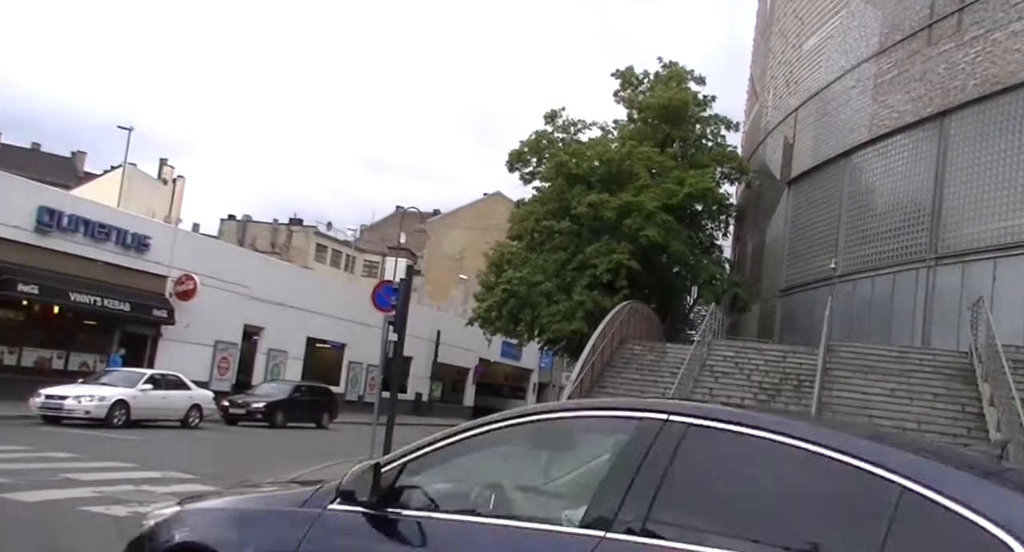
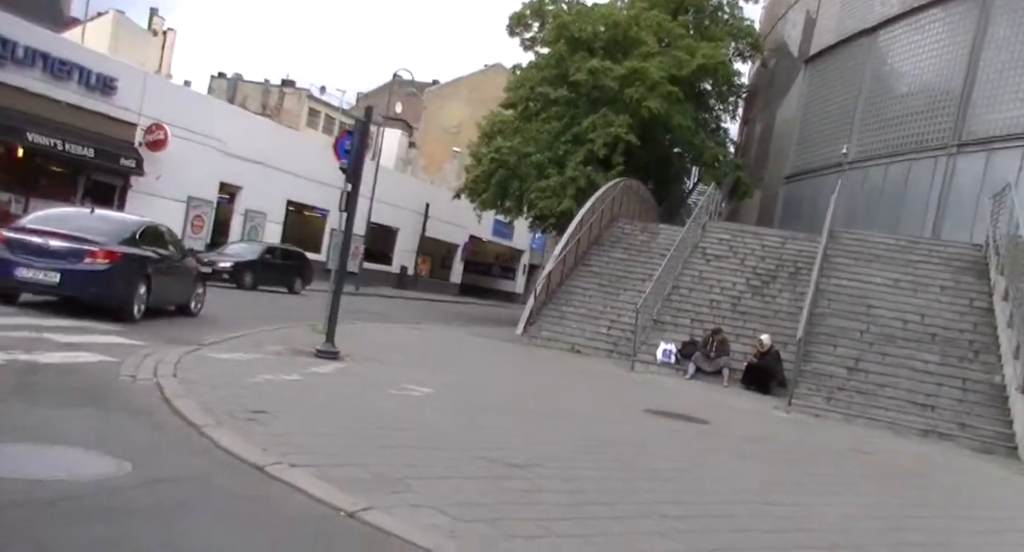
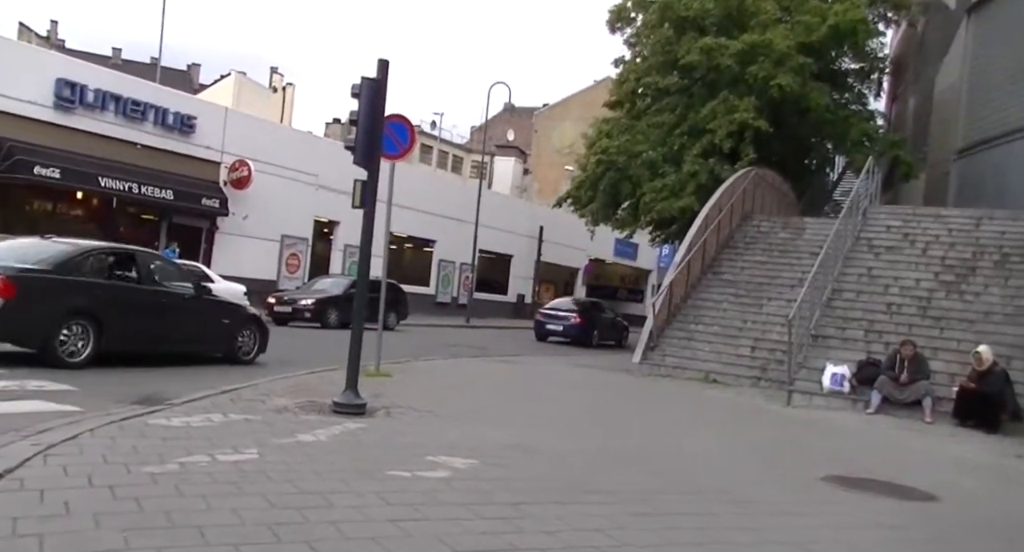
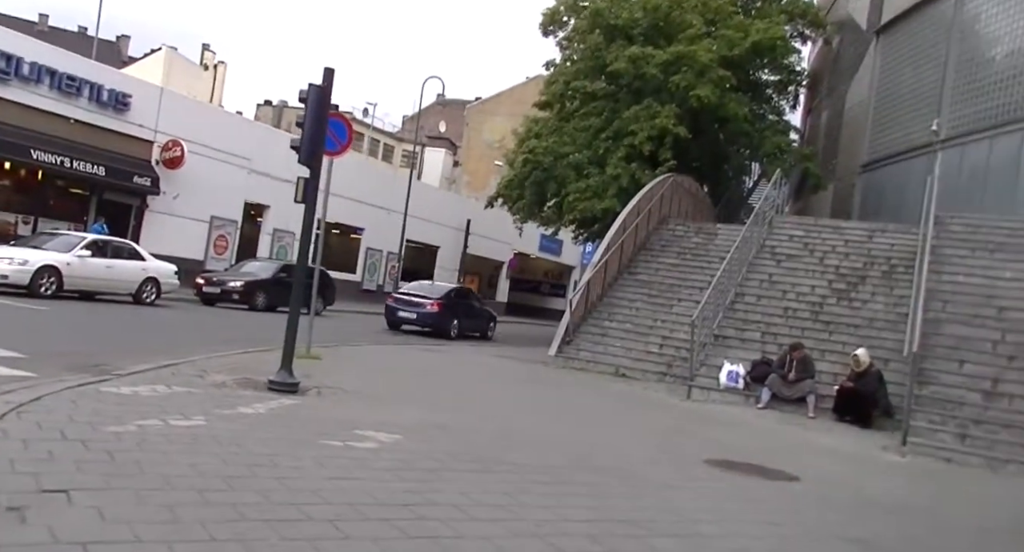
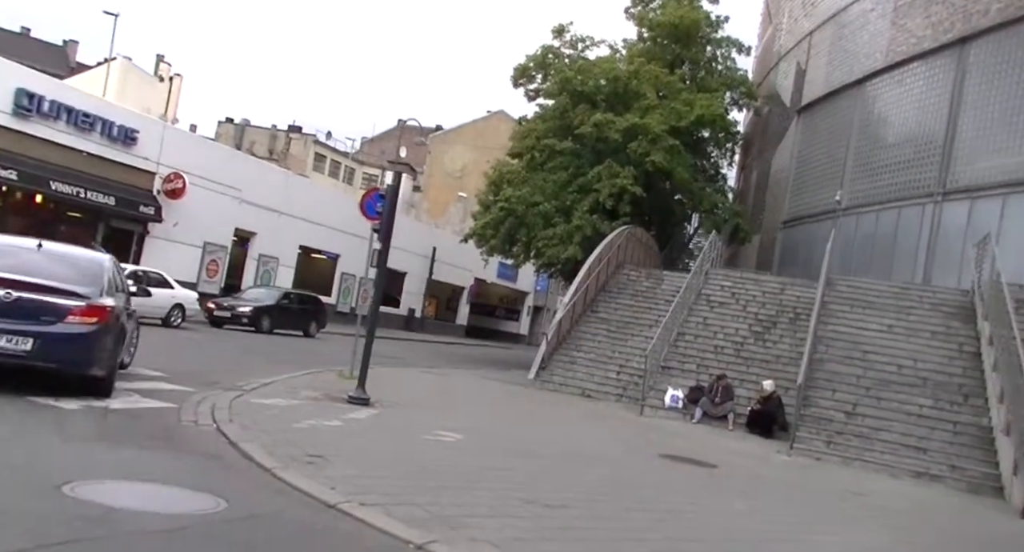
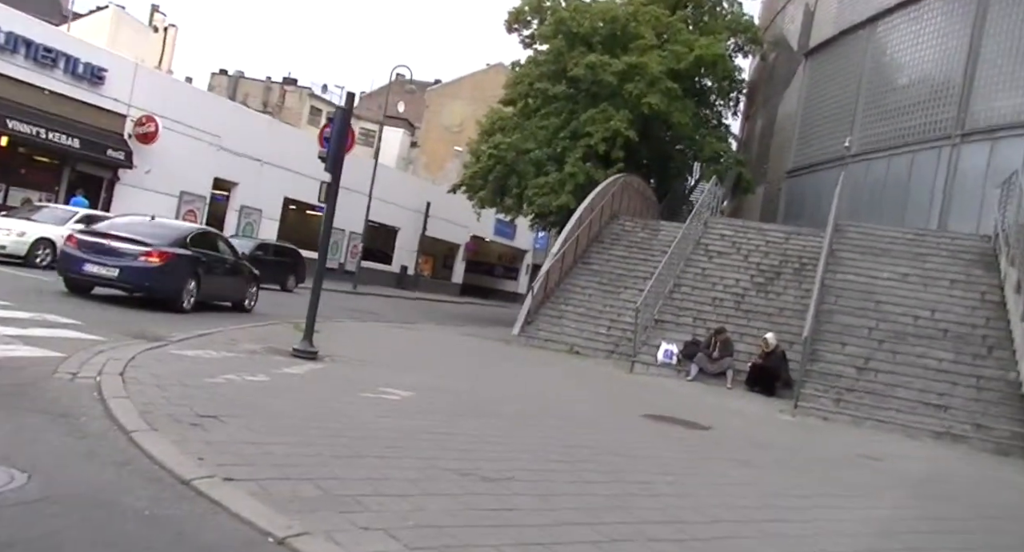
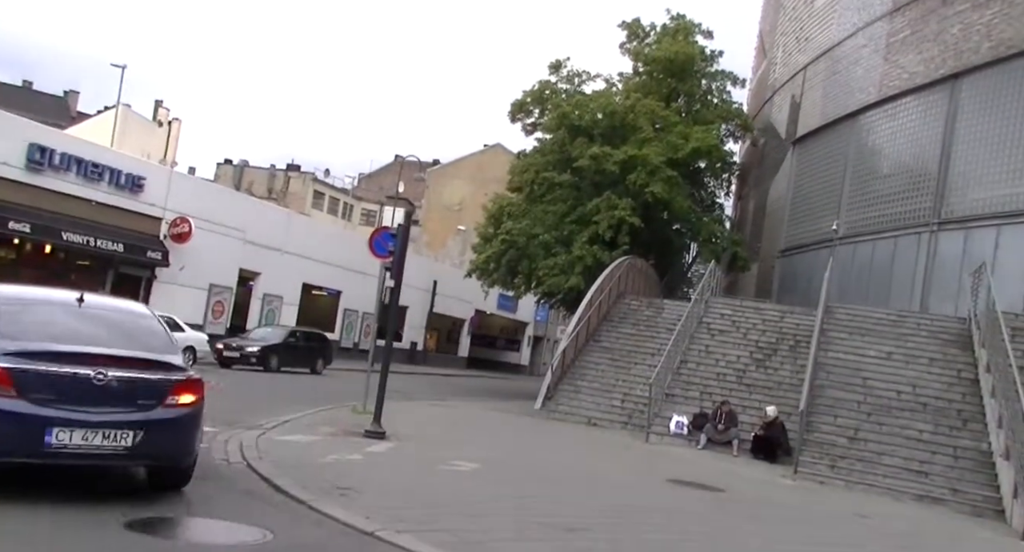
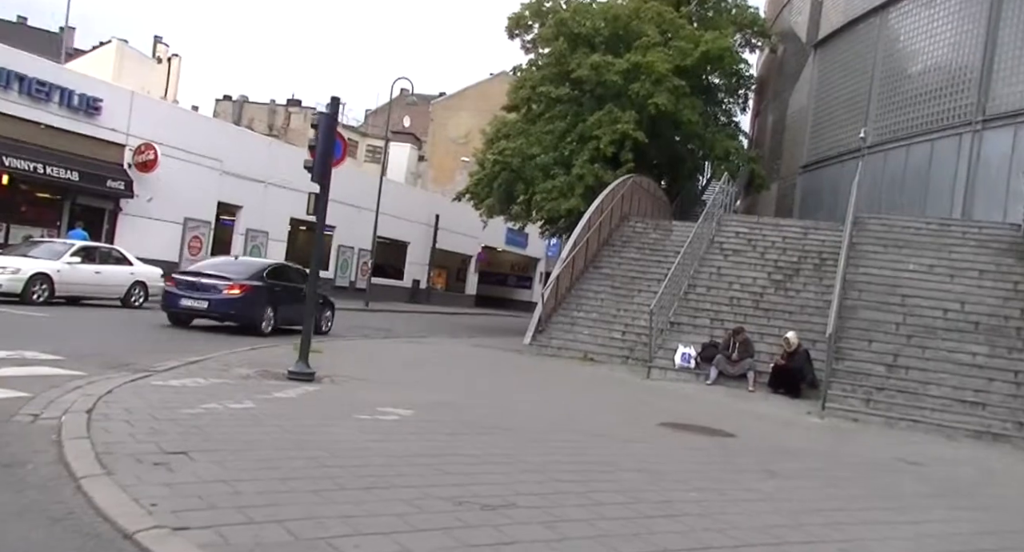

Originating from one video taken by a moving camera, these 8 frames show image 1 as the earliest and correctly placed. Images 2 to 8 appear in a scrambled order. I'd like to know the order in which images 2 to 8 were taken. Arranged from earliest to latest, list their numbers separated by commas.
7, 5, 2, 6, 8, 4, 3
